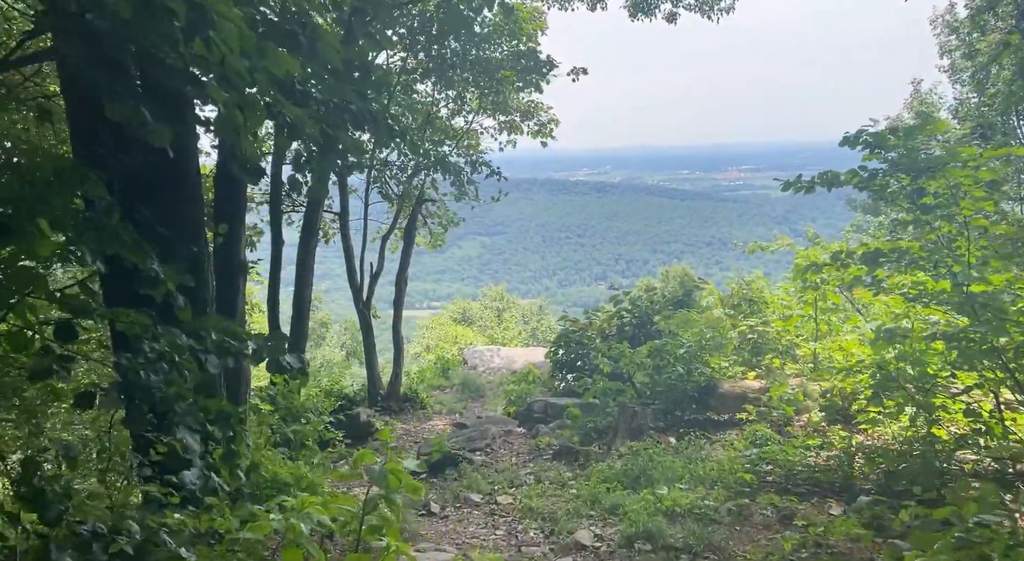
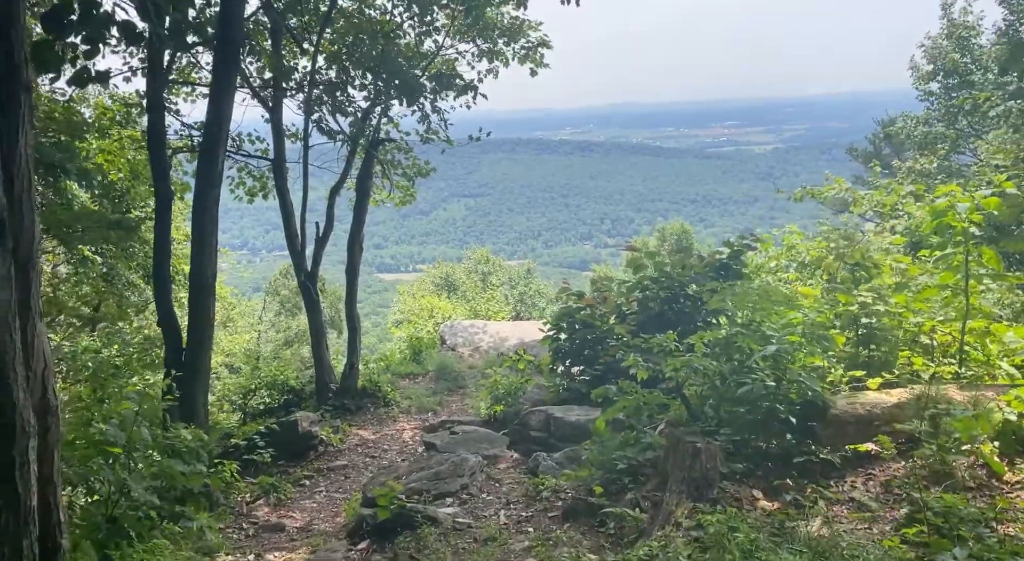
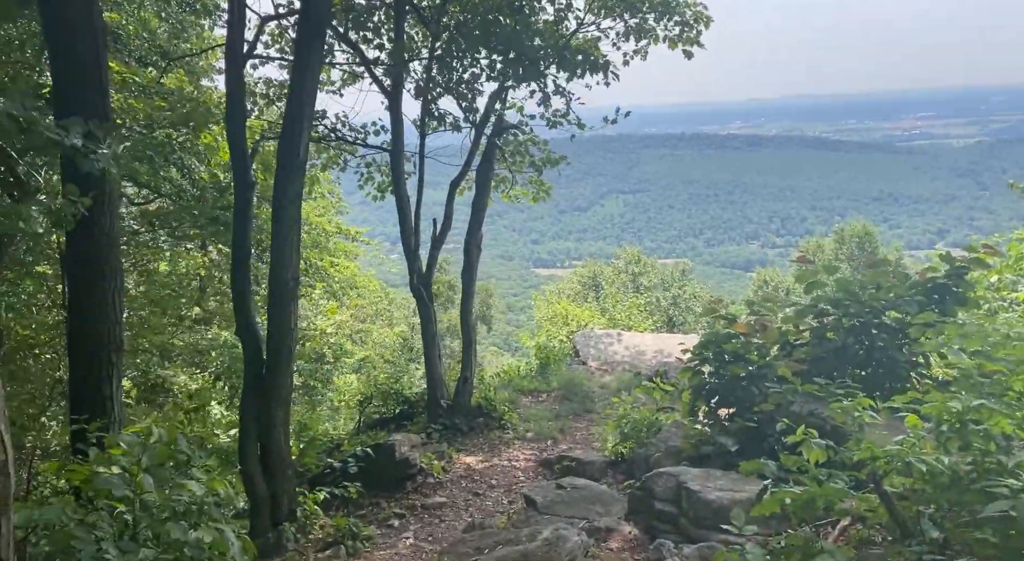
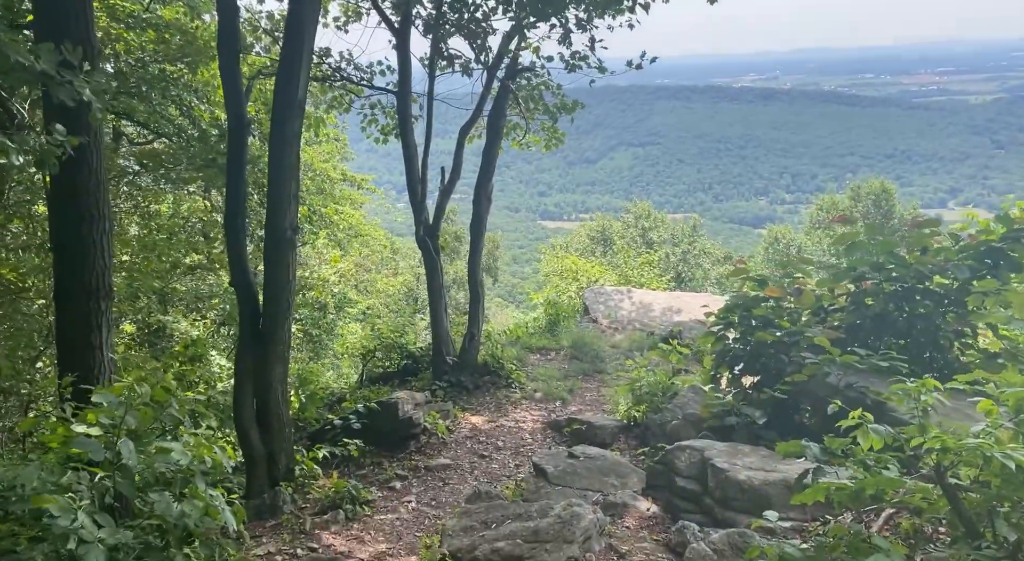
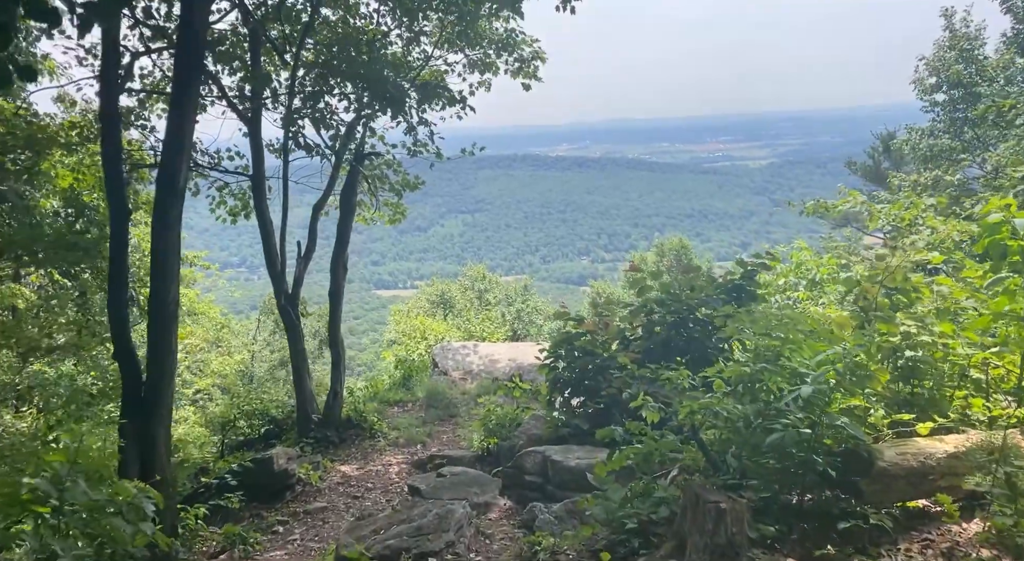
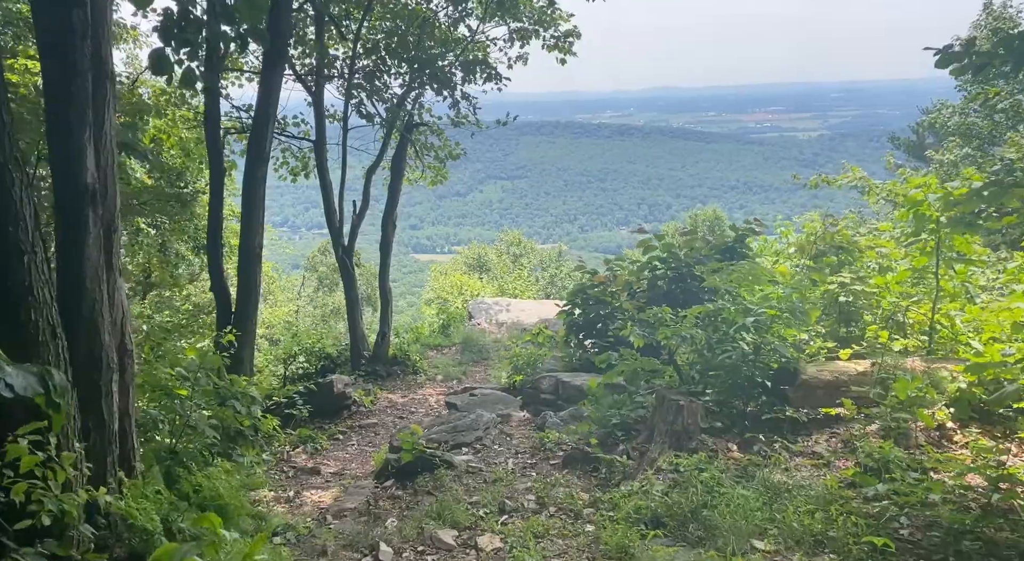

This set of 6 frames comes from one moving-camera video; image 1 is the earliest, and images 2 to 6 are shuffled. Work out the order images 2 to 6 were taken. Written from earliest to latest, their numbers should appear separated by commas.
6, 2, 5, 3, 4
